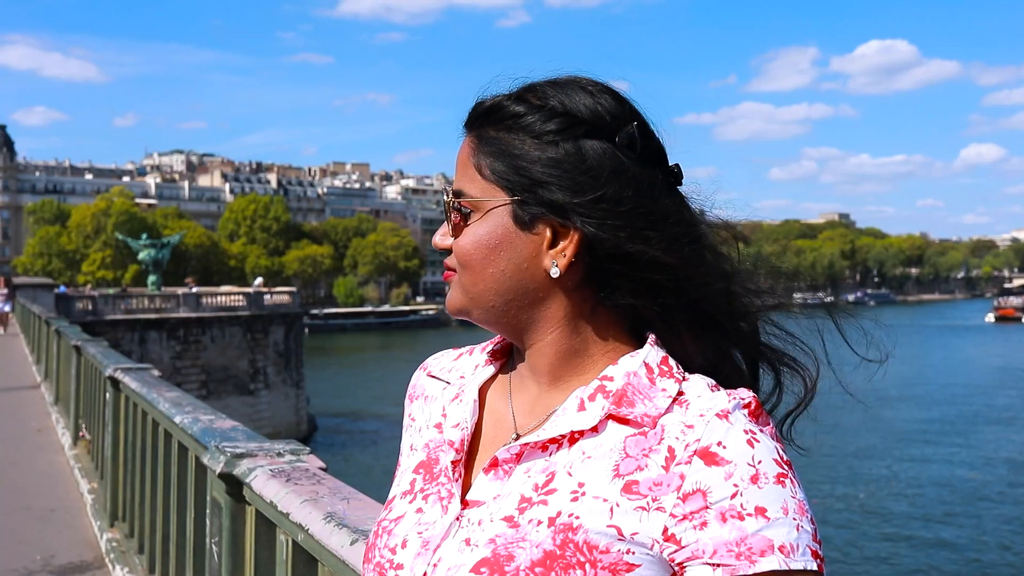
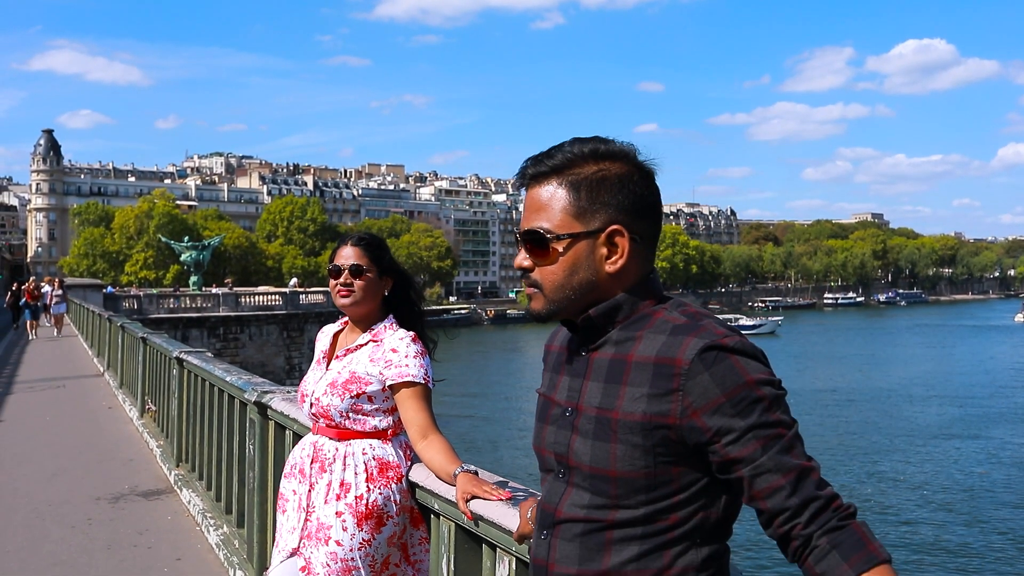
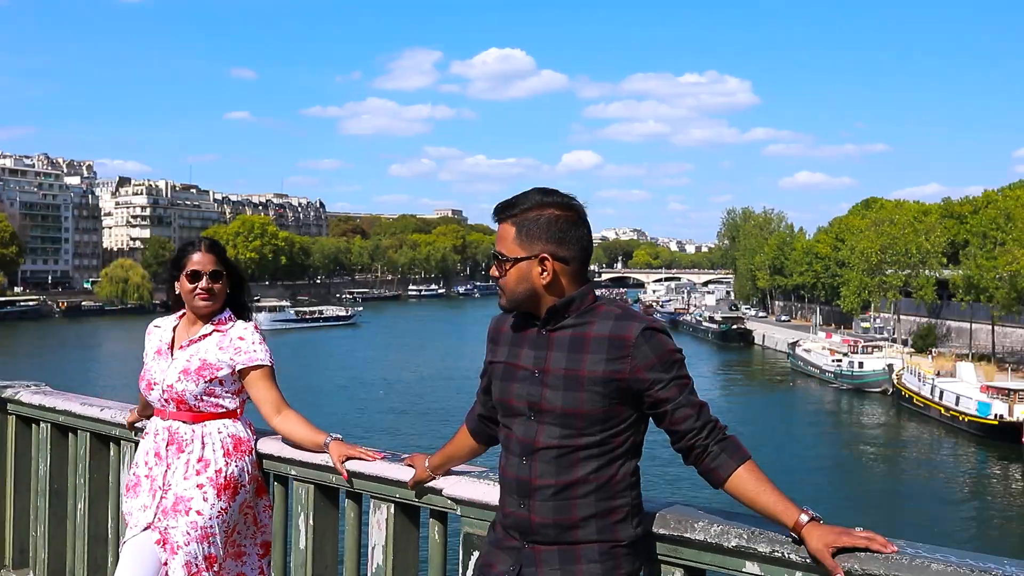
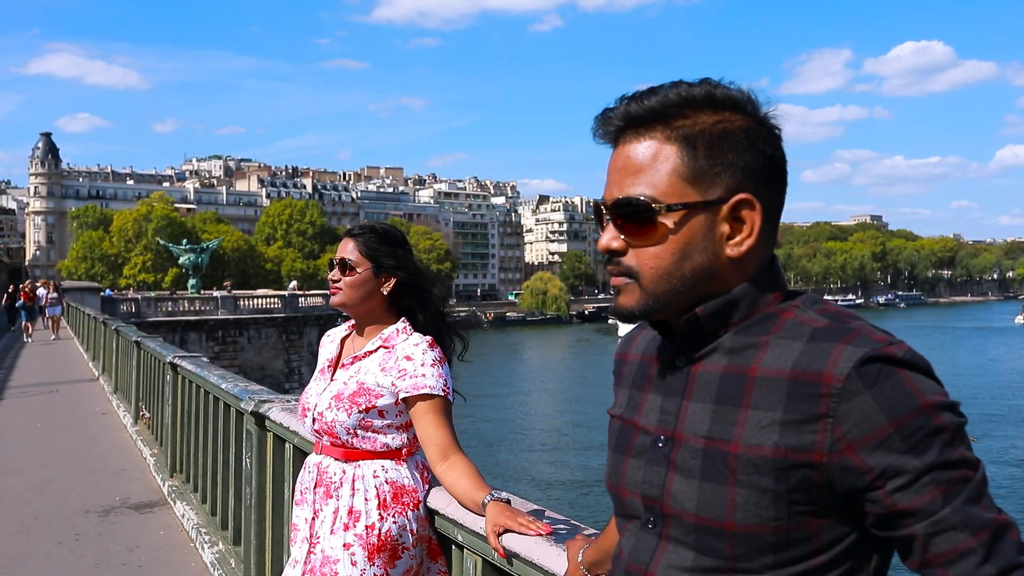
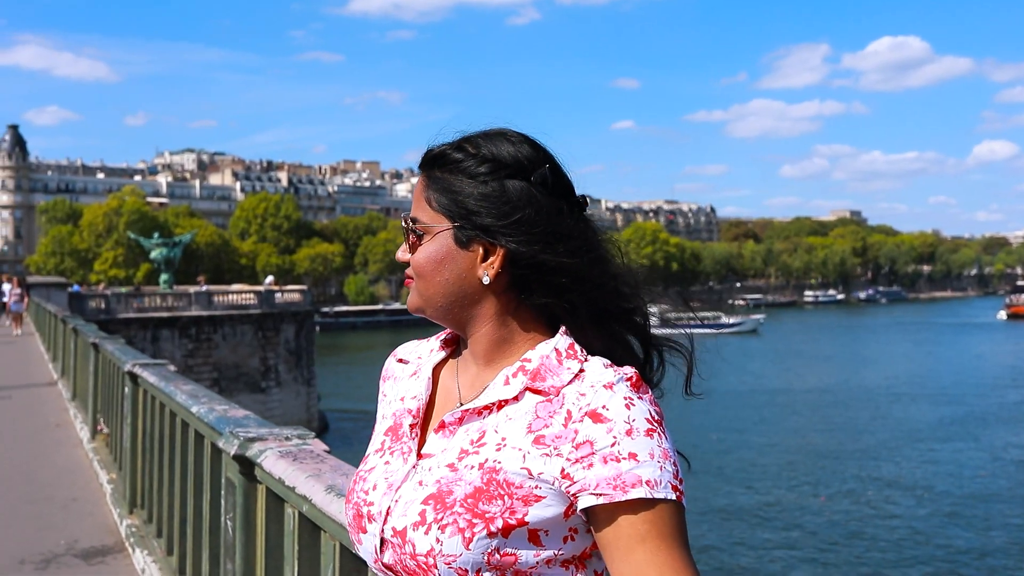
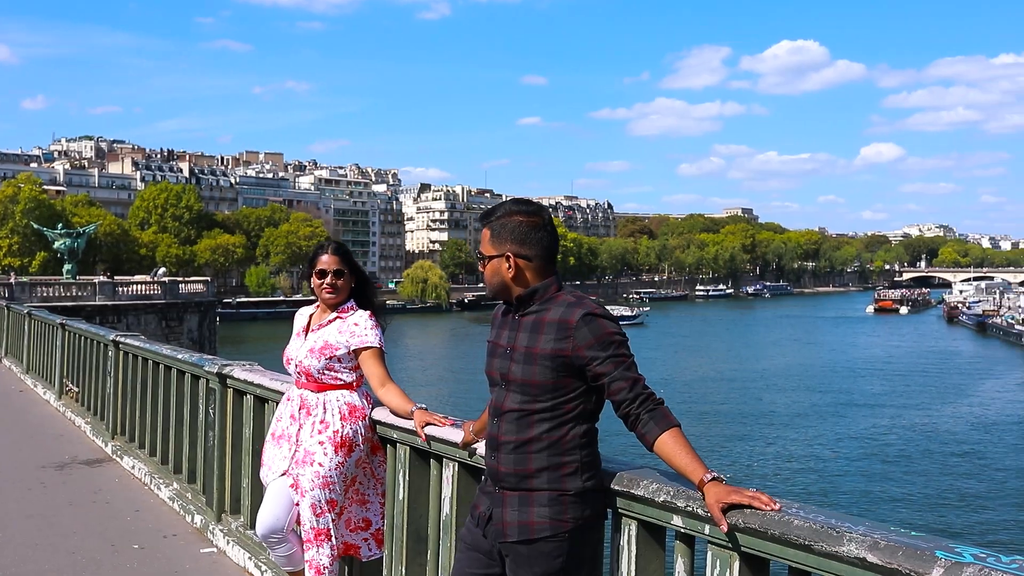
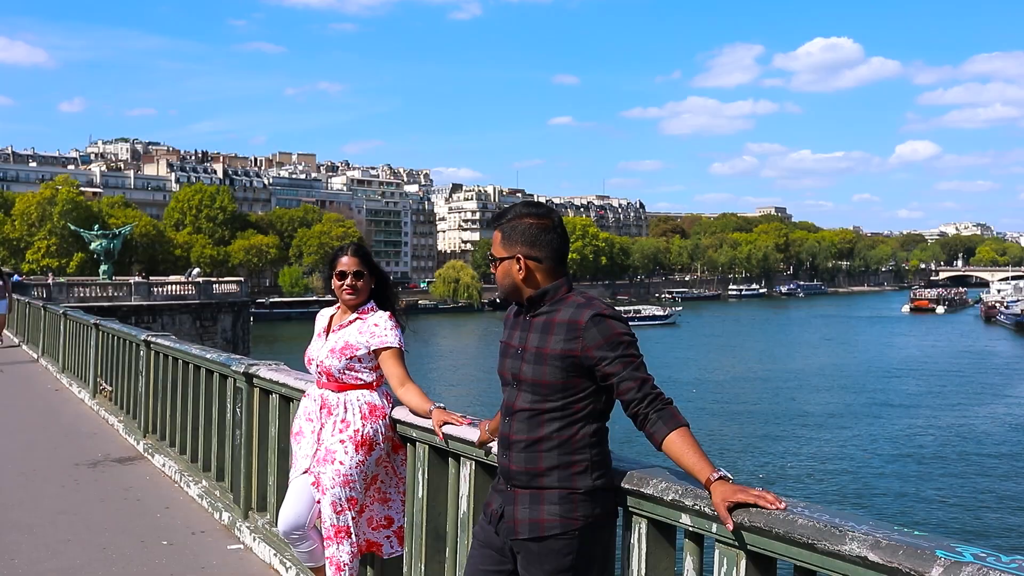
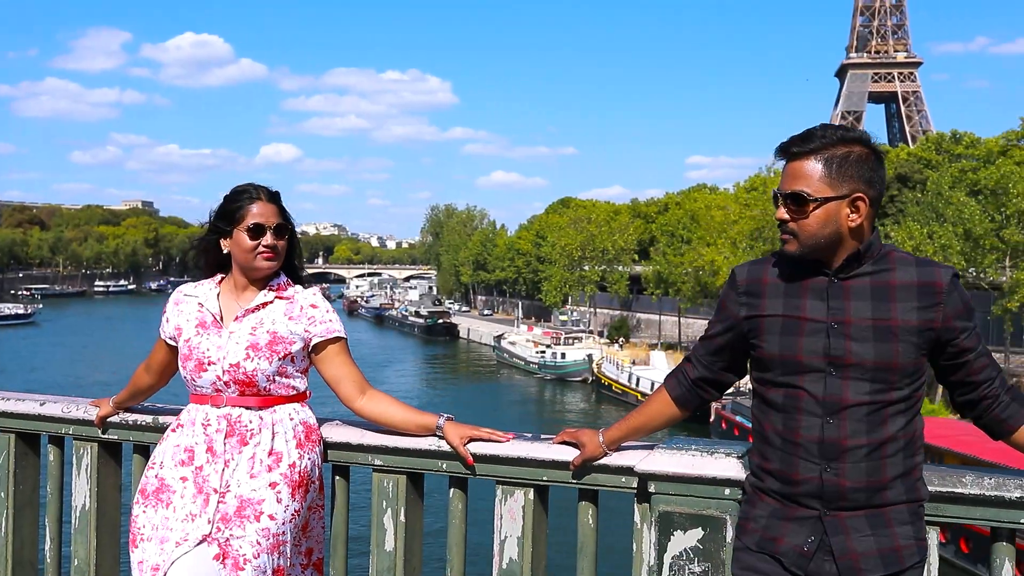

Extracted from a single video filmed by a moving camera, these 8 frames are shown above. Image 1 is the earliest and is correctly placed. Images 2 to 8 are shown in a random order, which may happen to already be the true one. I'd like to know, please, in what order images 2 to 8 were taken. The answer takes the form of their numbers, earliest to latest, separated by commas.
5, 4, 2, 7, 6, 3, 8
